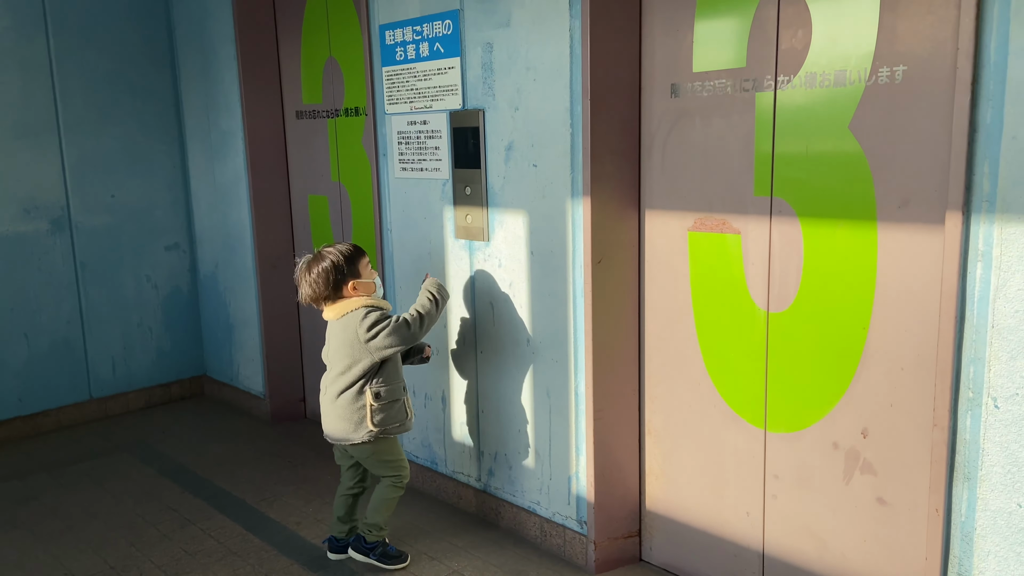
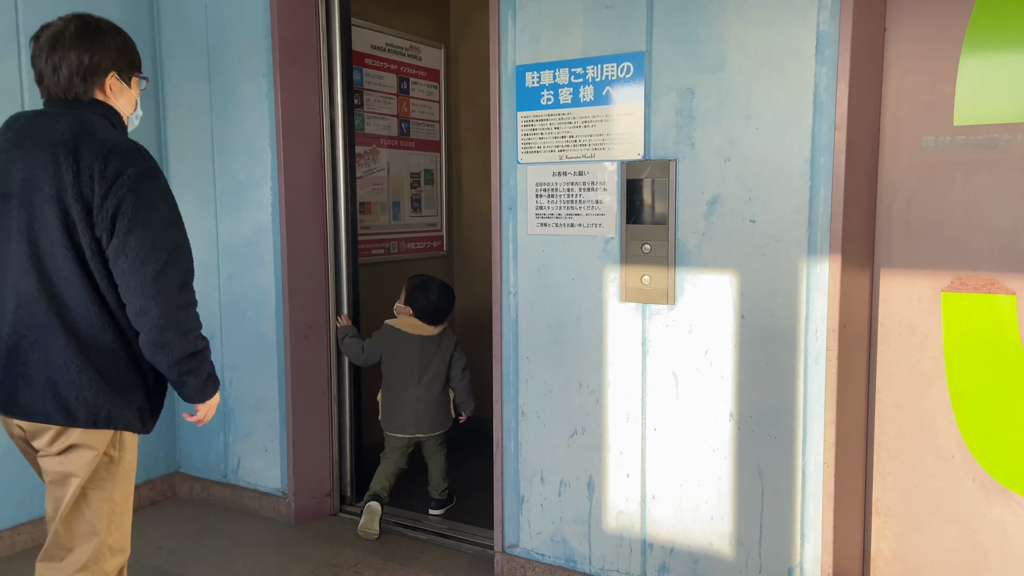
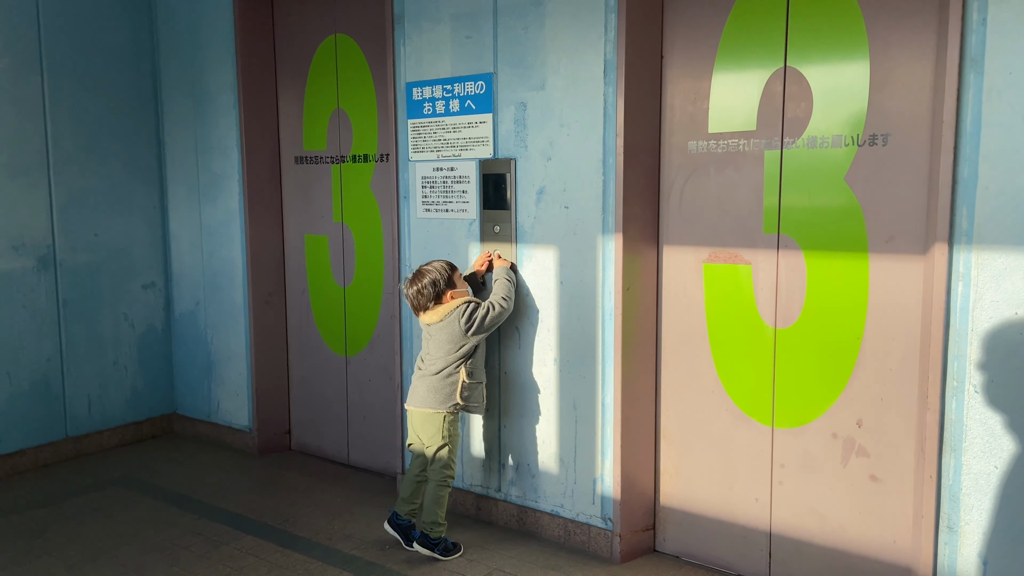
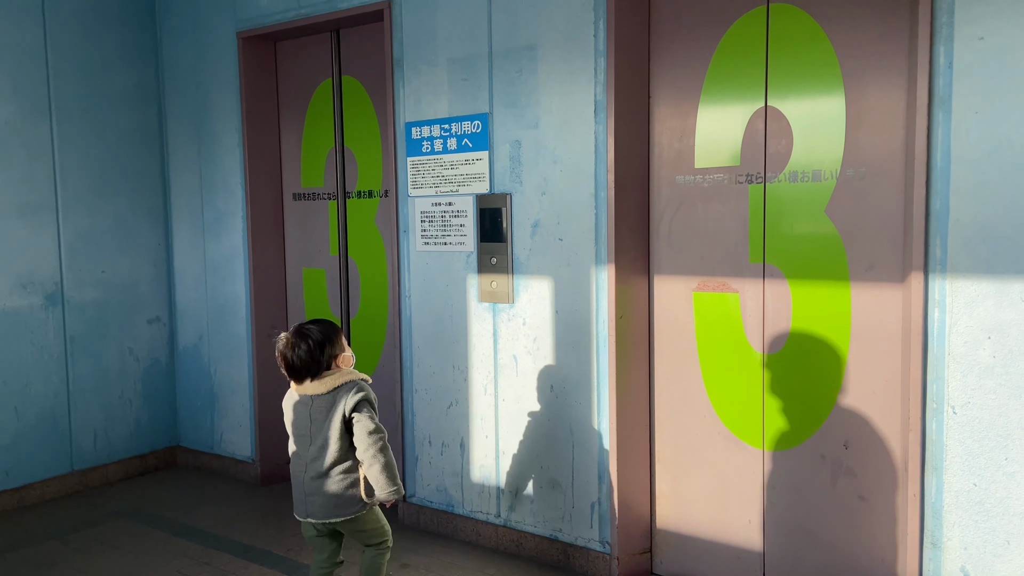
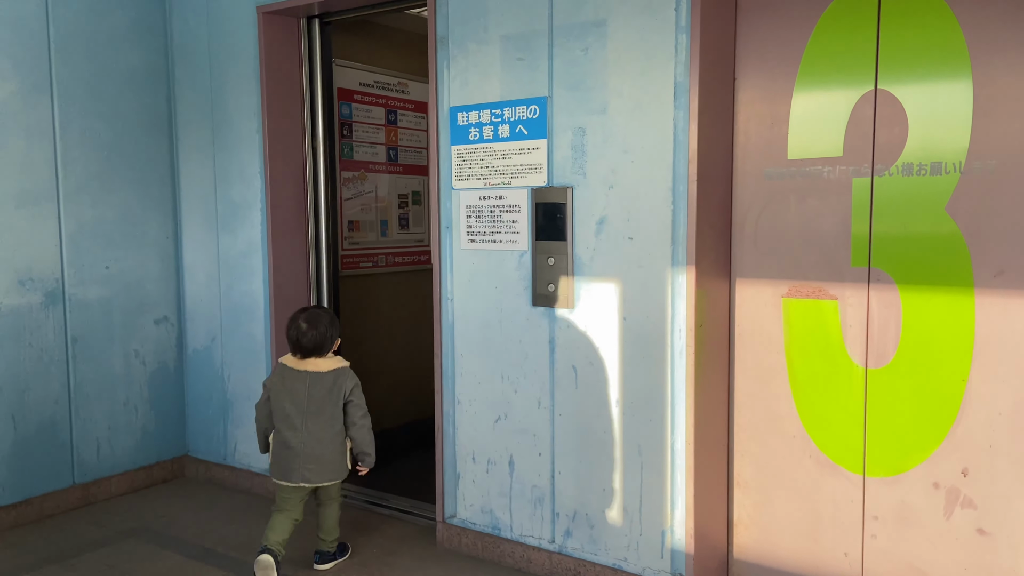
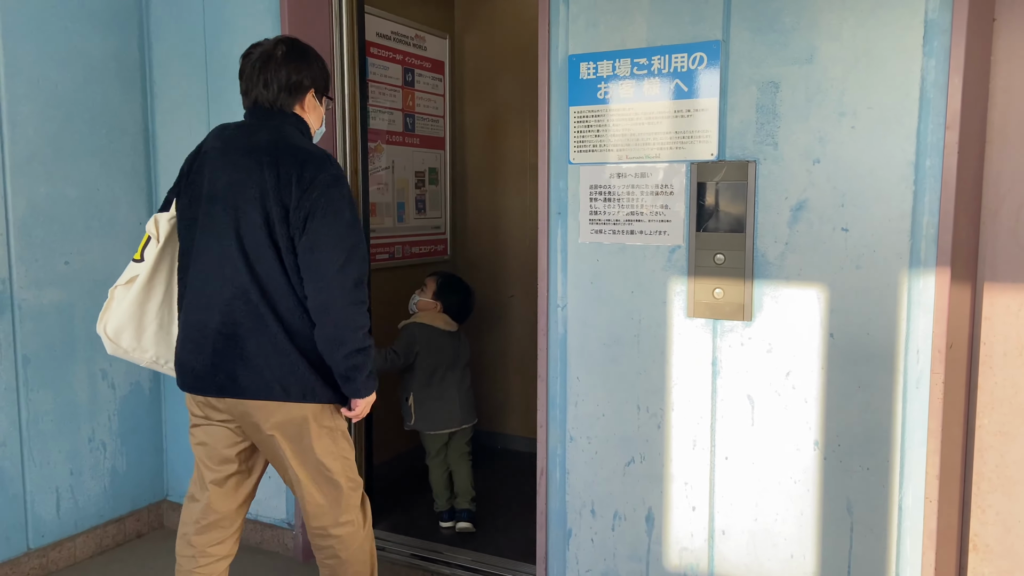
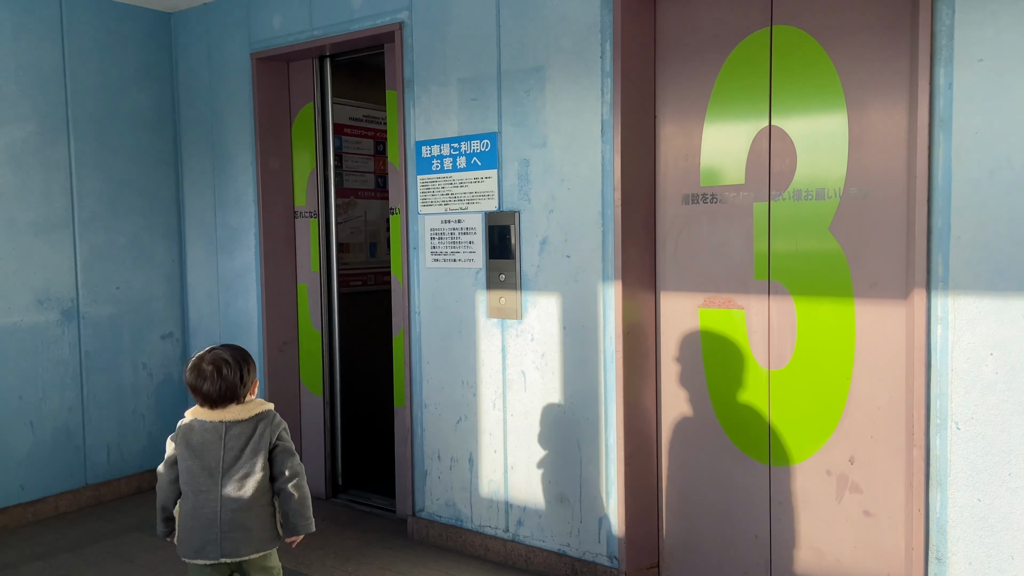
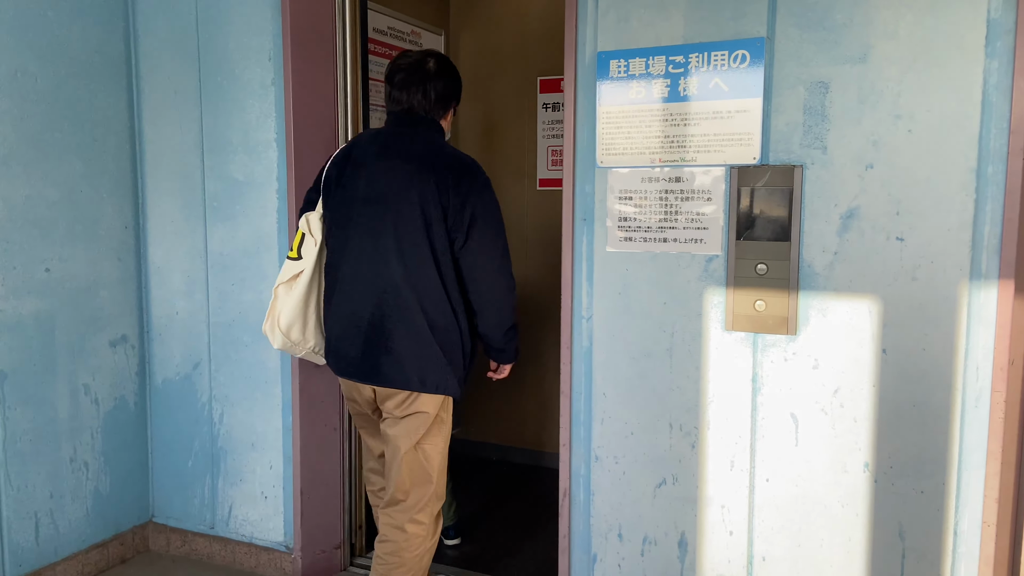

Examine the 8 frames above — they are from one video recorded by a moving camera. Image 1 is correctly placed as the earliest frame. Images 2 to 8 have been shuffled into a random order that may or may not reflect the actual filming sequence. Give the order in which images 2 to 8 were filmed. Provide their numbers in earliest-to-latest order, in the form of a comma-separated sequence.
3, 4, 7, 5, 2, 6, 8
